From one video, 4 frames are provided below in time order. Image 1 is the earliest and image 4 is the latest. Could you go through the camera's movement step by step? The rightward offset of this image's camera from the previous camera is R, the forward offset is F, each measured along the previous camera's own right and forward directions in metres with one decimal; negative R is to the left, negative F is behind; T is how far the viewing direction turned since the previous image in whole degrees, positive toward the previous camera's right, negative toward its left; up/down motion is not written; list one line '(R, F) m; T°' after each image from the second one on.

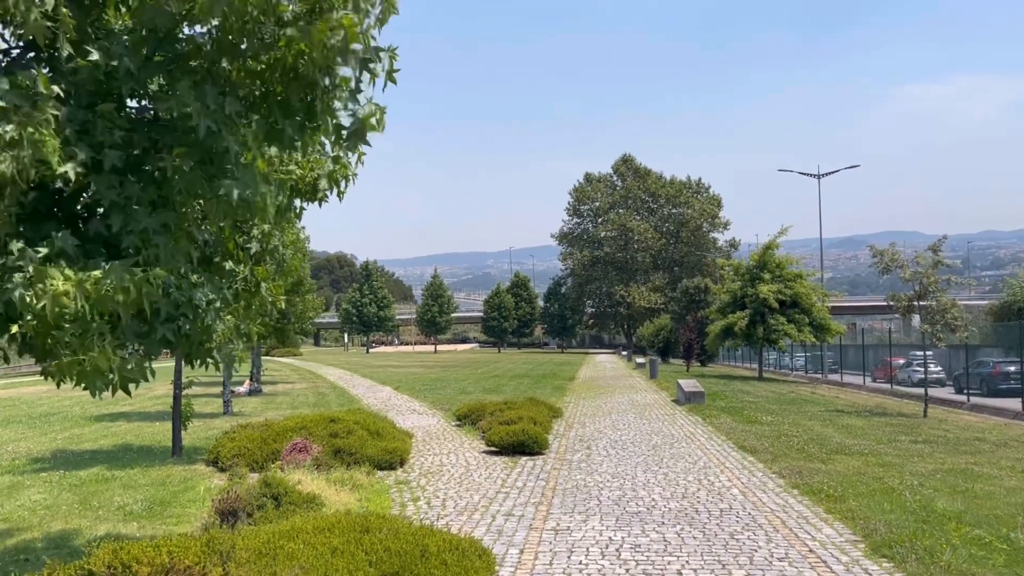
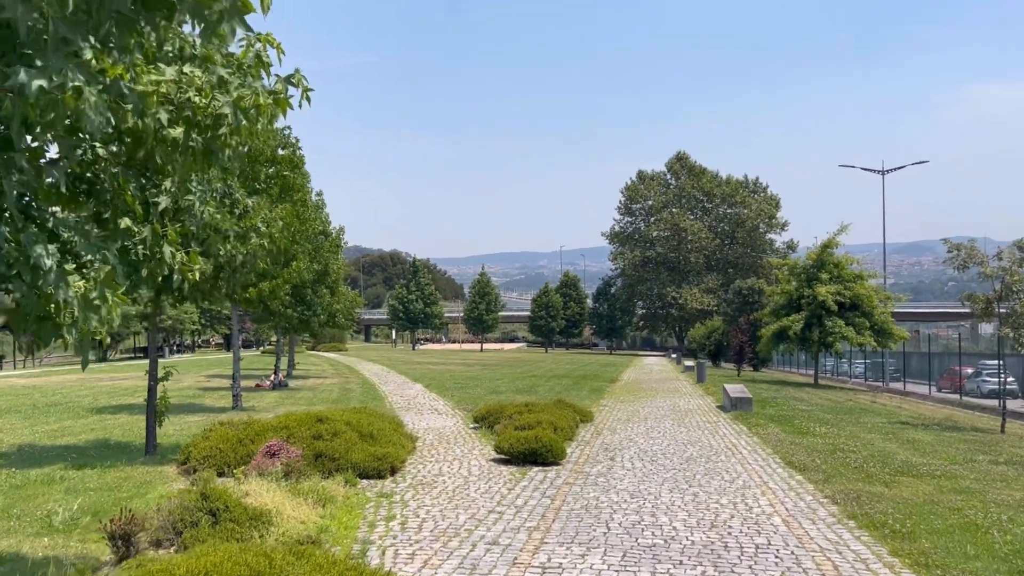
(+0.6, +1.9) m; -4°
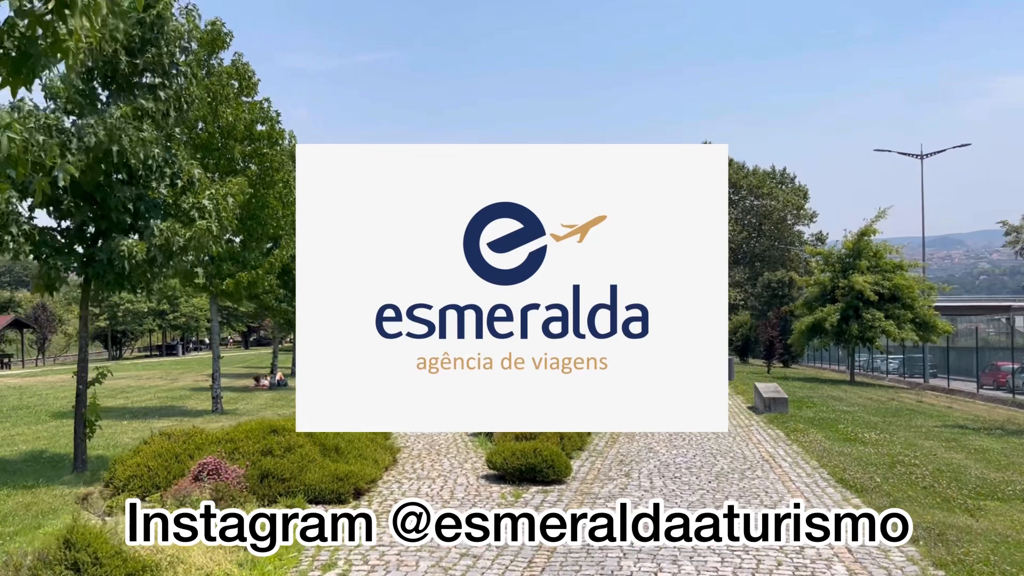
(+0.4, +2.2) m; -2°
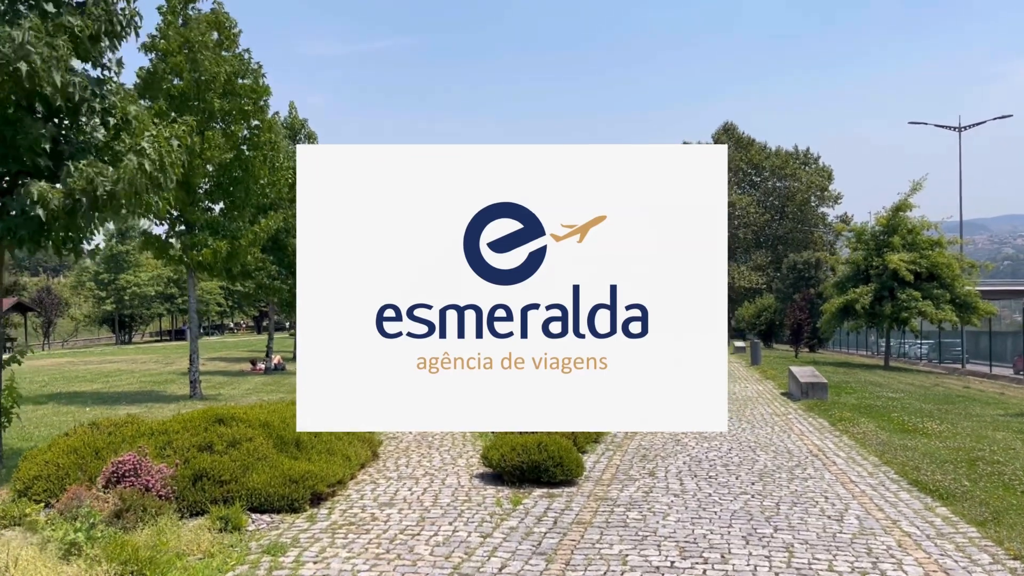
(+0.2, +2.1) m; -1°
